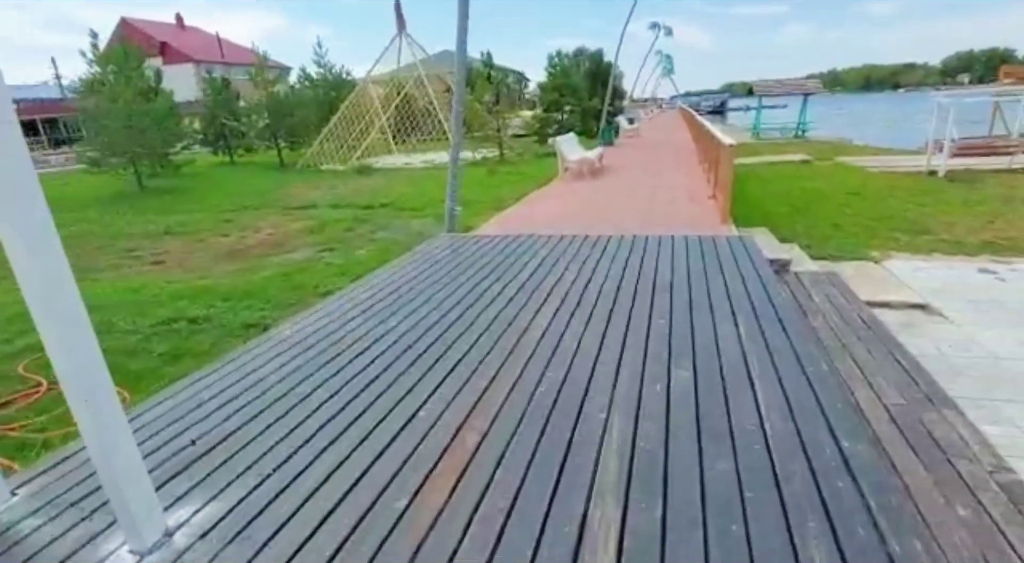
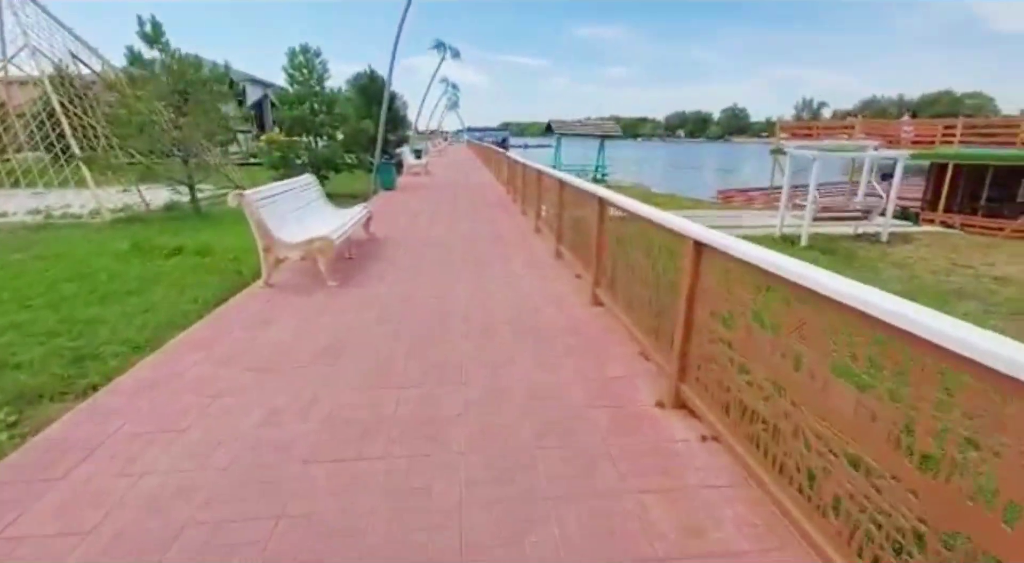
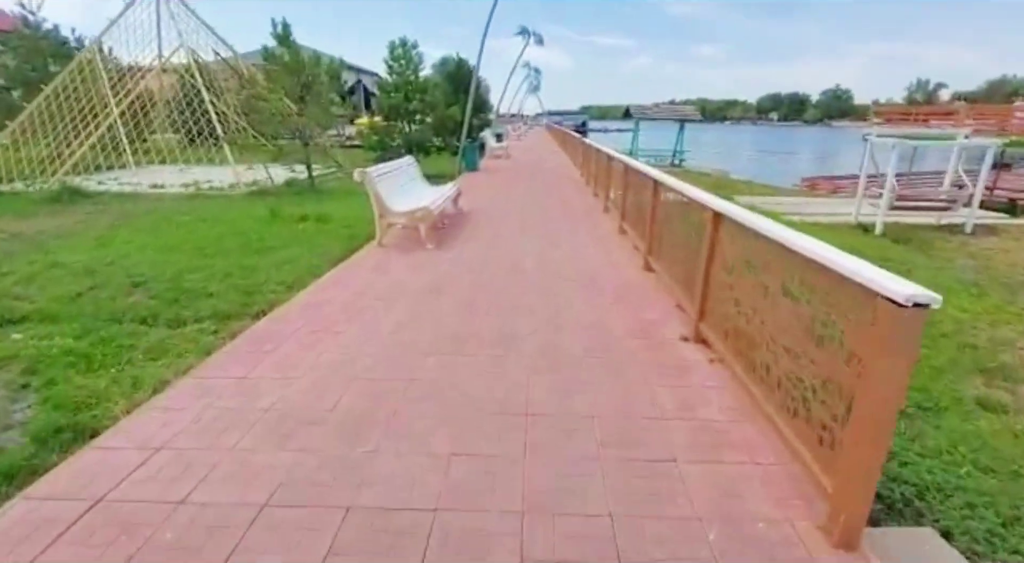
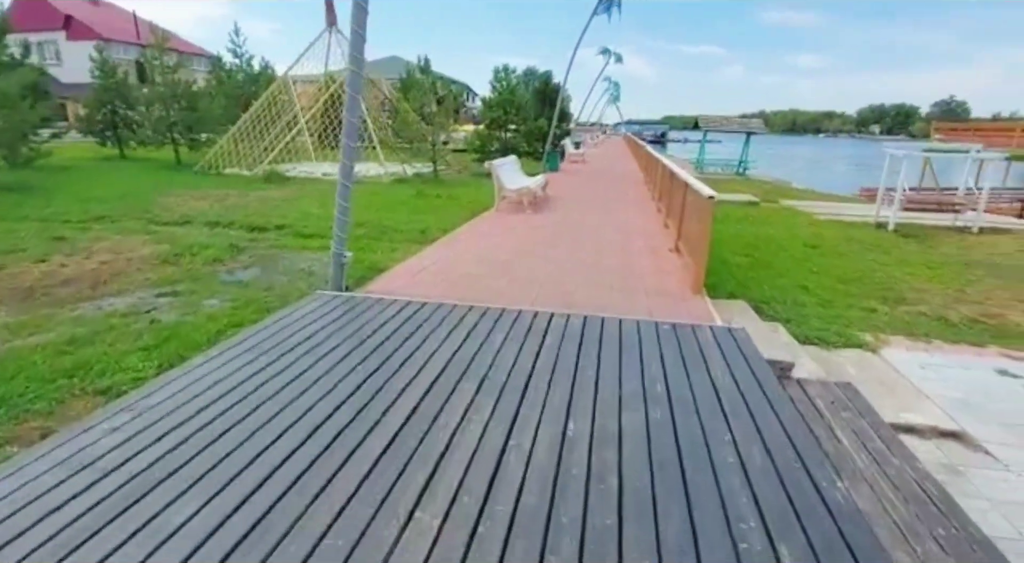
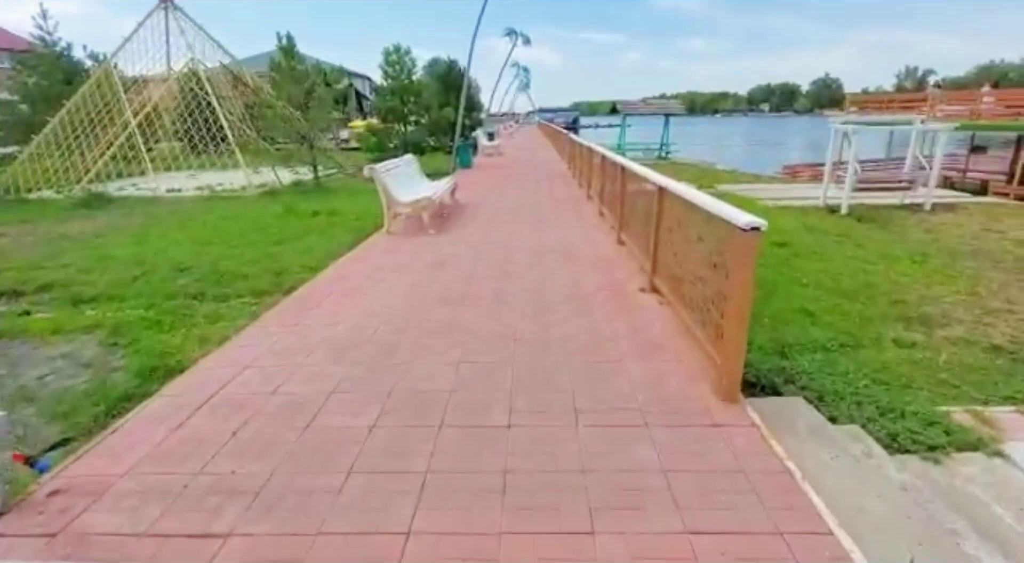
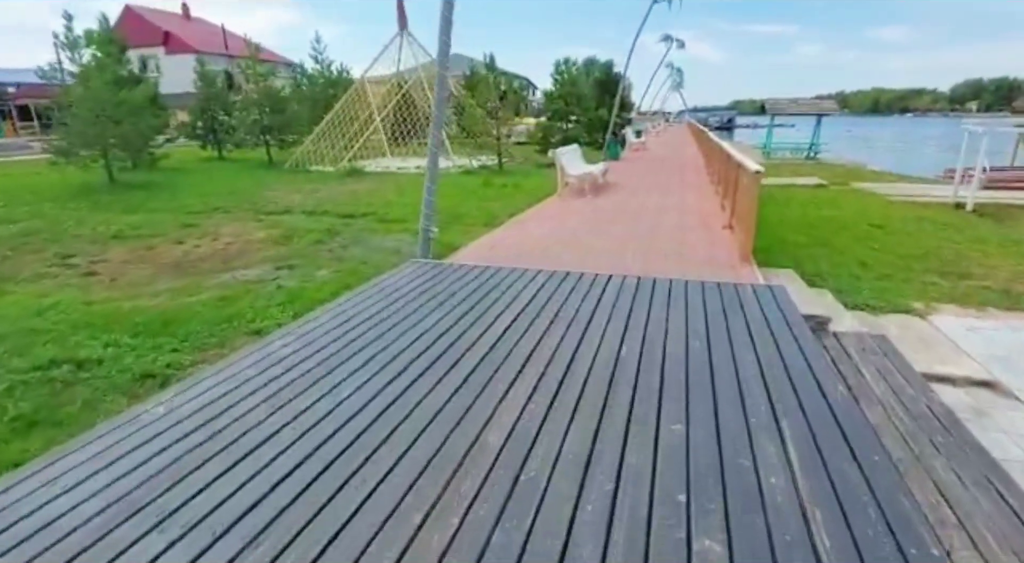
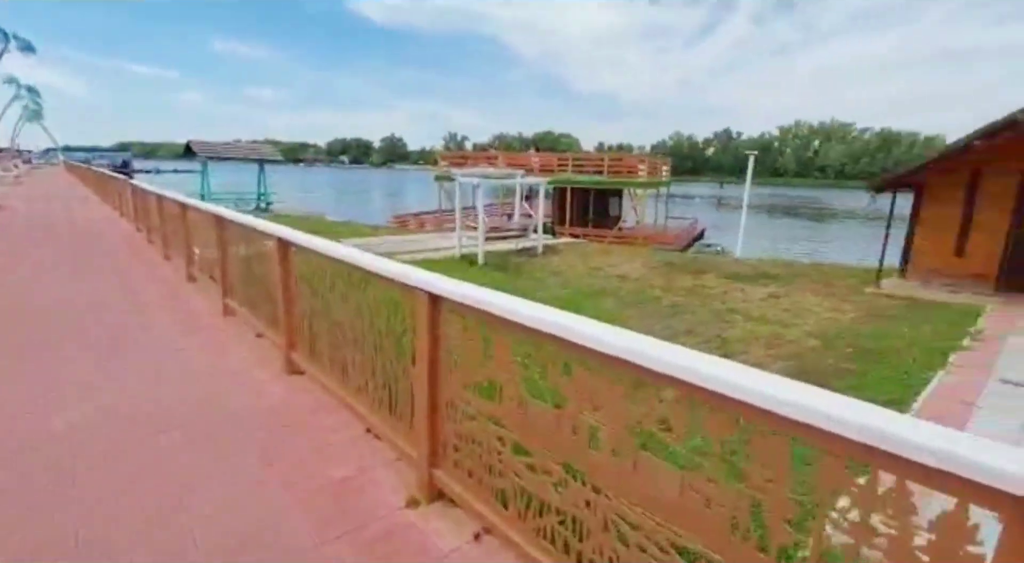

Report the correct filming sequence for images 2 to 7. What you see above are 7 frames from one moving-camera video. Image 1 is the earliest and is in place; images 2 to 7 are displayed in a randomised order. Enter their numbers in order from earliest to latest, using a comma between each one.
6, 4, 5, 3, 2, 7
